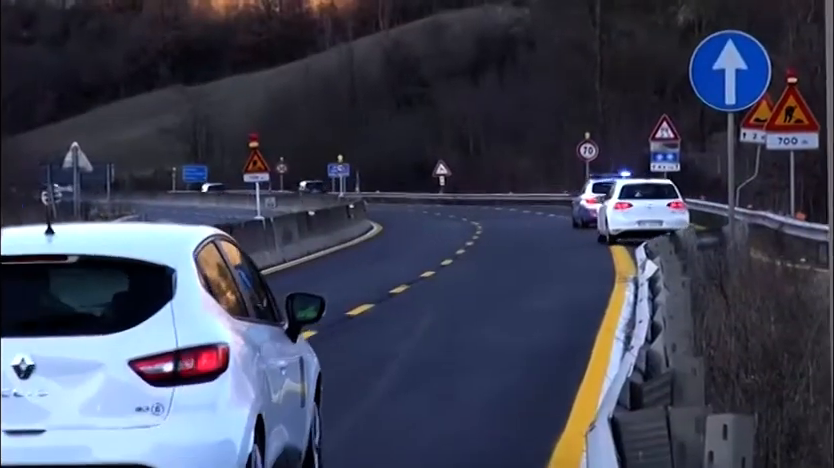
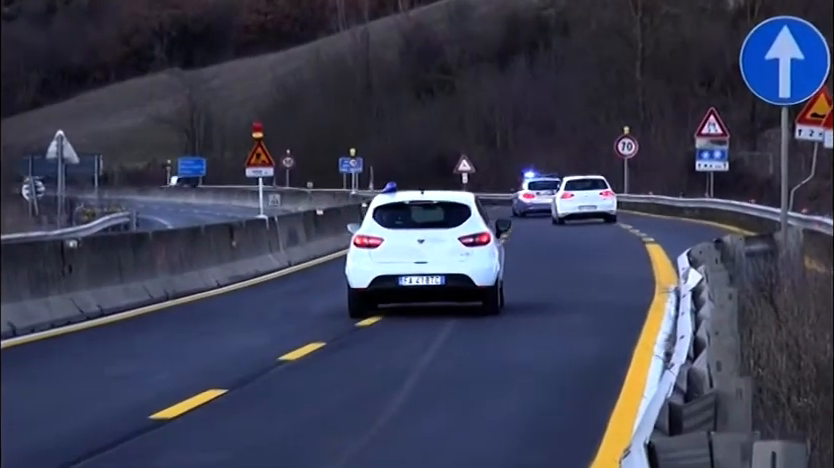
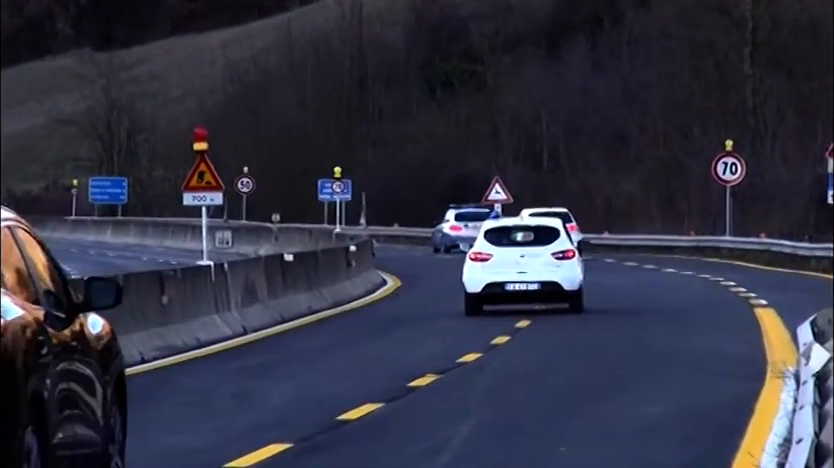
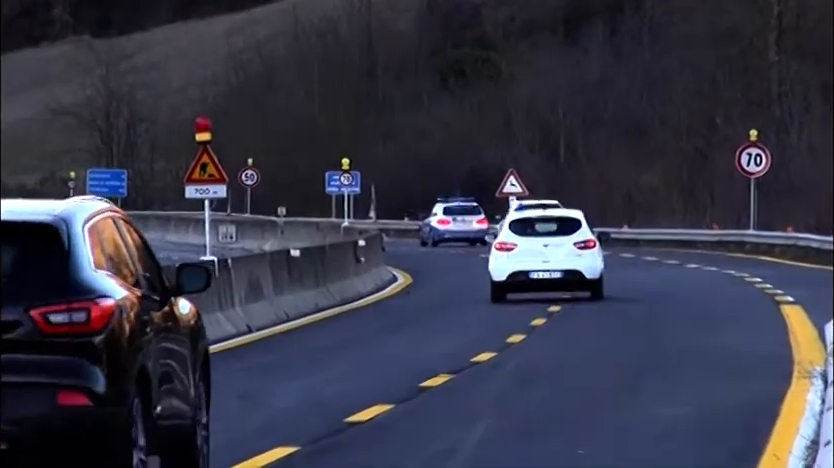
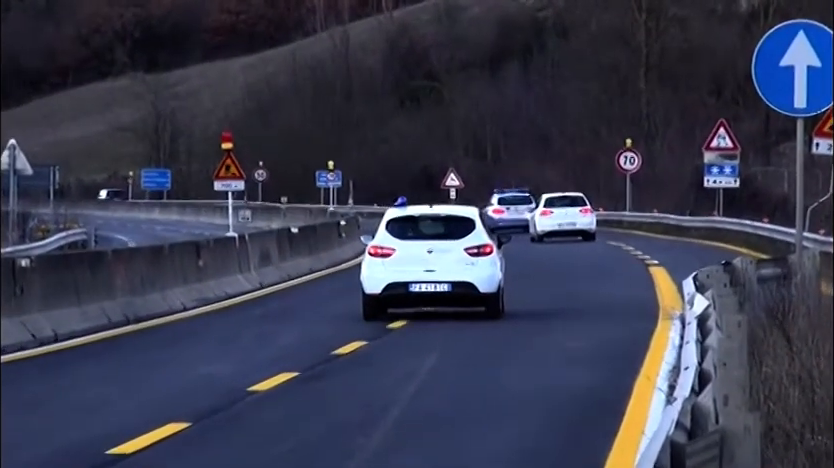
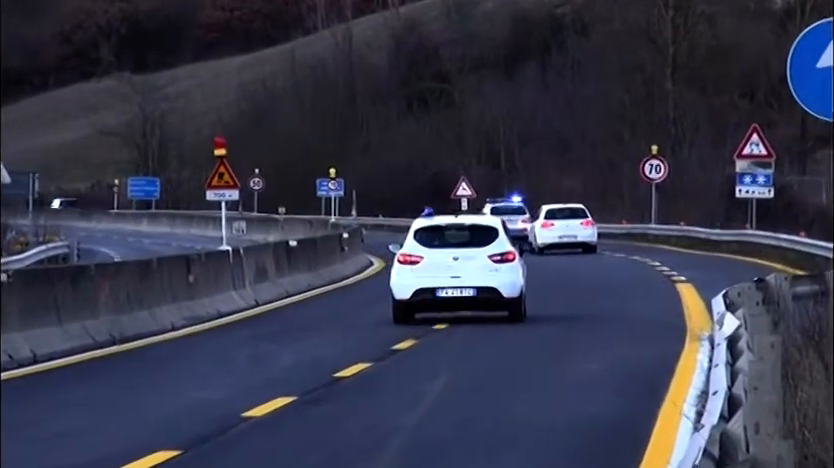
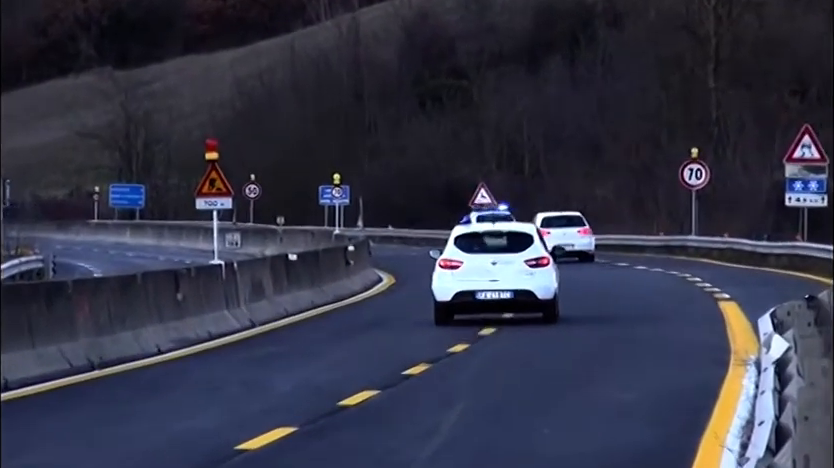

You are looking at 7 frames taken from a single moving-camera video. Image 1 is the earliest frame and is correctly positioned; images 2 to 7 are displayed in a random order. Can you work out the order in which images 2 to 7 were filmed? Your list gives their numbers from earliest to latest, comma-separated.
2, 5, 6, 7, 3, 4
